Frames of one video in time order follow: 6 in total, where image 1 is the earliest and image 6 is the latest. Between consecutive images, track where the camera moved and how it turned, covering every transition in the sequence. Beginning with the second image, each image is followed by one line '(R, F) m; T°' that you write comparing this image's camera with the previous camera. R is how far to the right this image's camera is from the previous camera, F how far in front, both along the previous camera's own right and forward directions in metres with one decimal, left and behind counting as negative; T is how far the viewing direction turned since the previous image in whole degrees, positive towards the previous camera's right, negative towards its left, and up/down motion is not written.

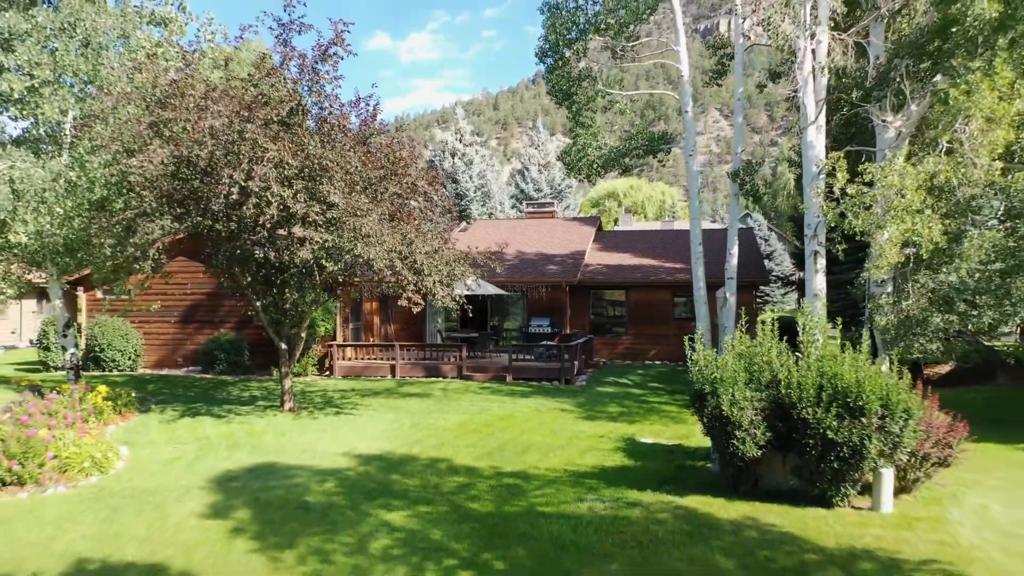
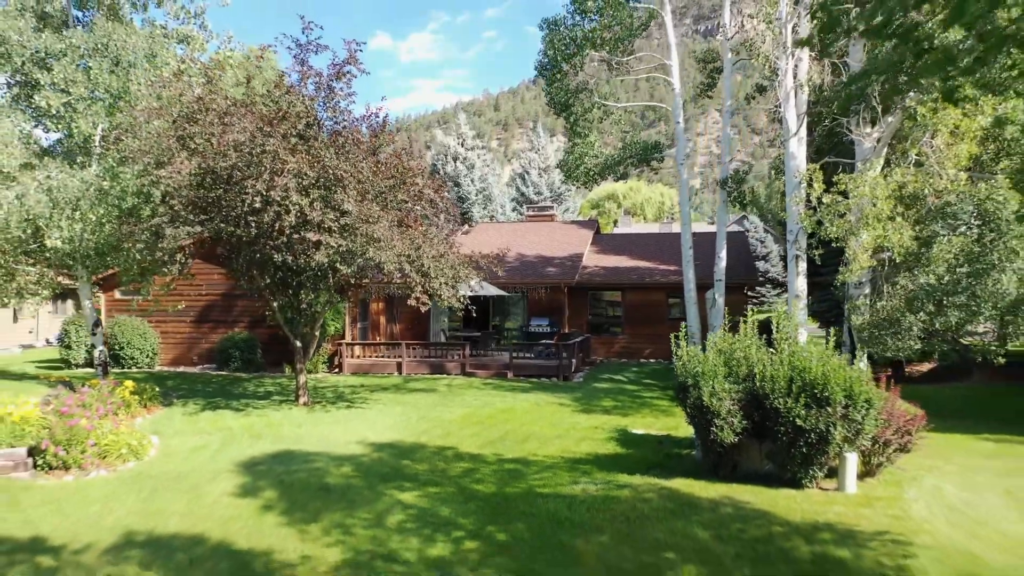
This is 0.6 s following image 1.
(0.0, -0.8) m; 0°
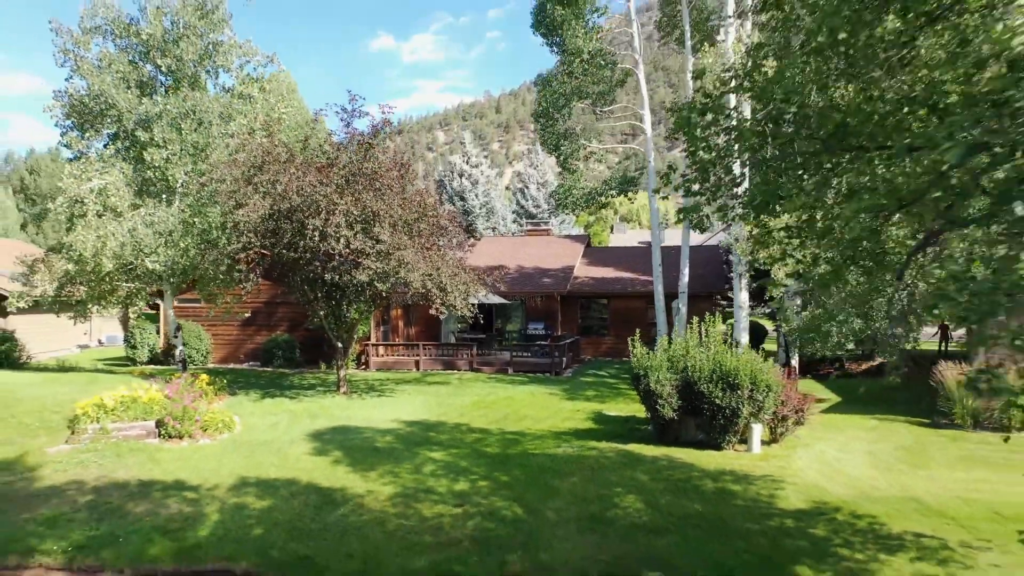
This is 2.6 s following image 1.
(0.0, -3.0) m; 0°
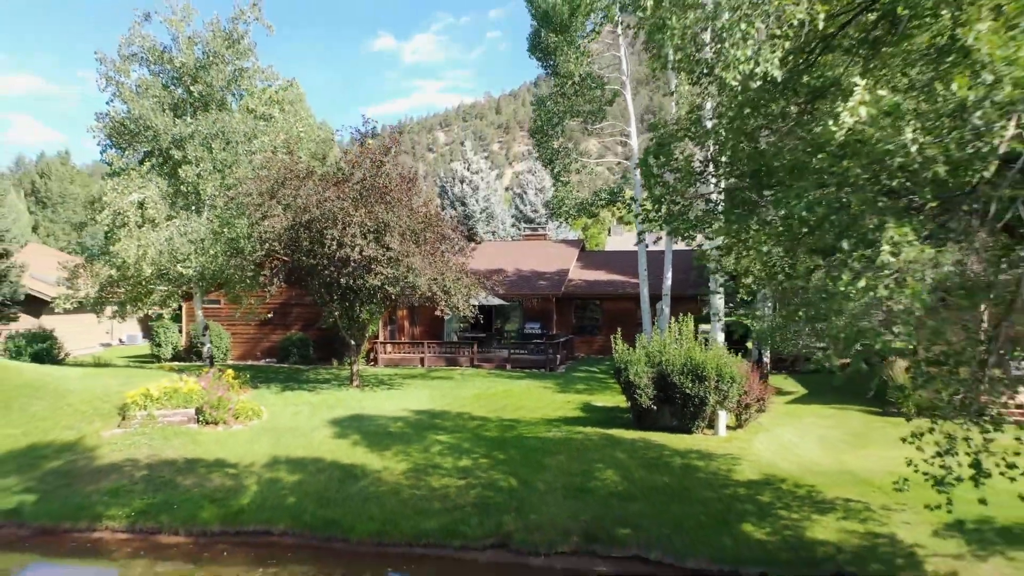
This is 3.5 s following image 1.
(+0.1, -1.5) m; 0°
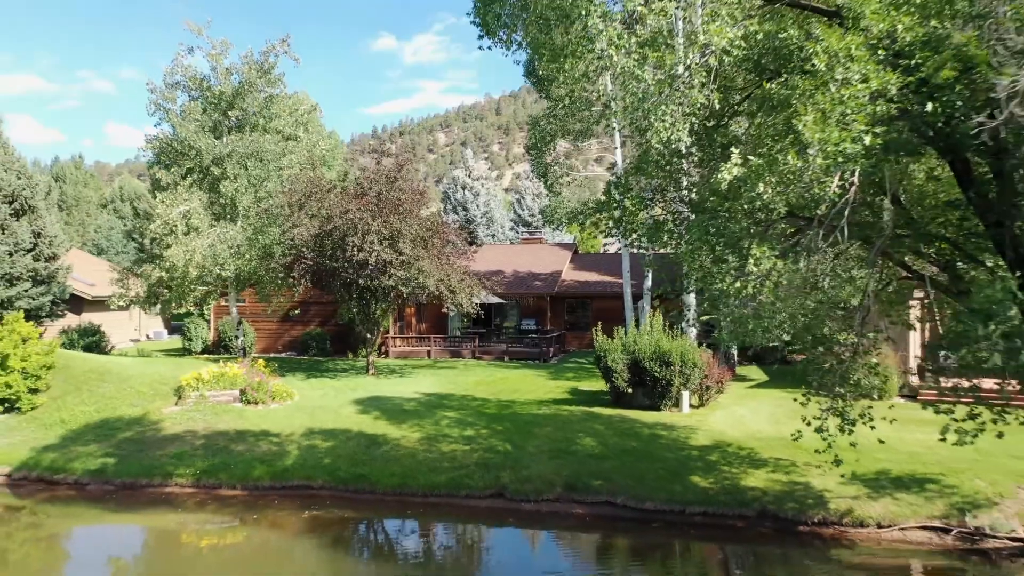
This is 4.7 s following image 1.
(+0.1, -2.3) m; 0°
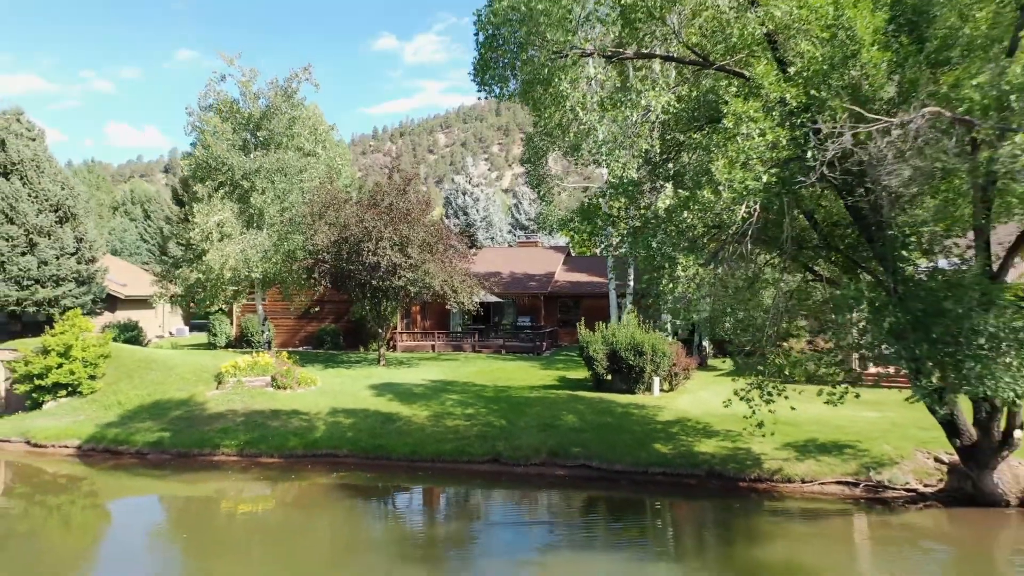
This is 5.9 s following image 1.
(+0.1, -2.3) m; 0°
